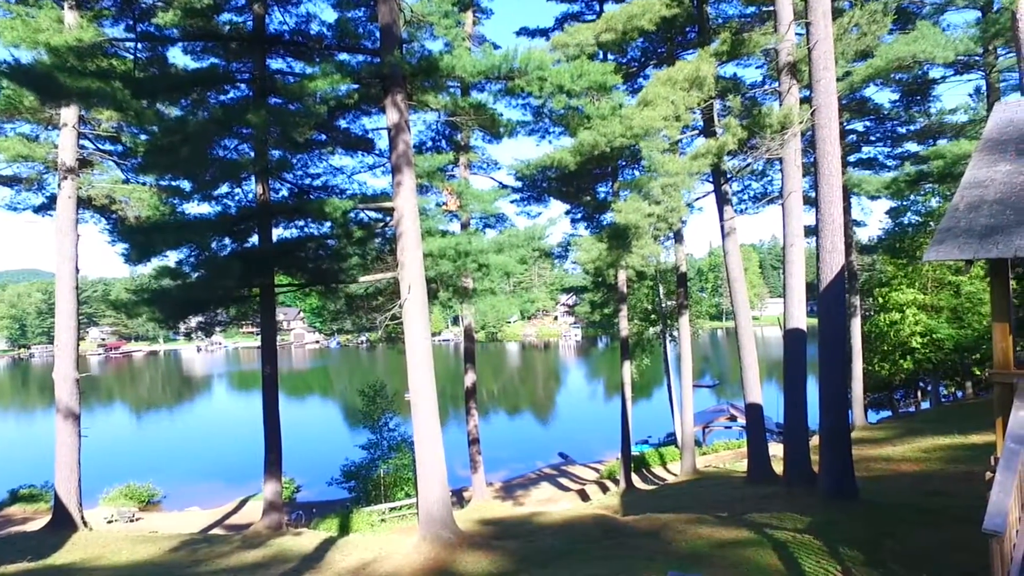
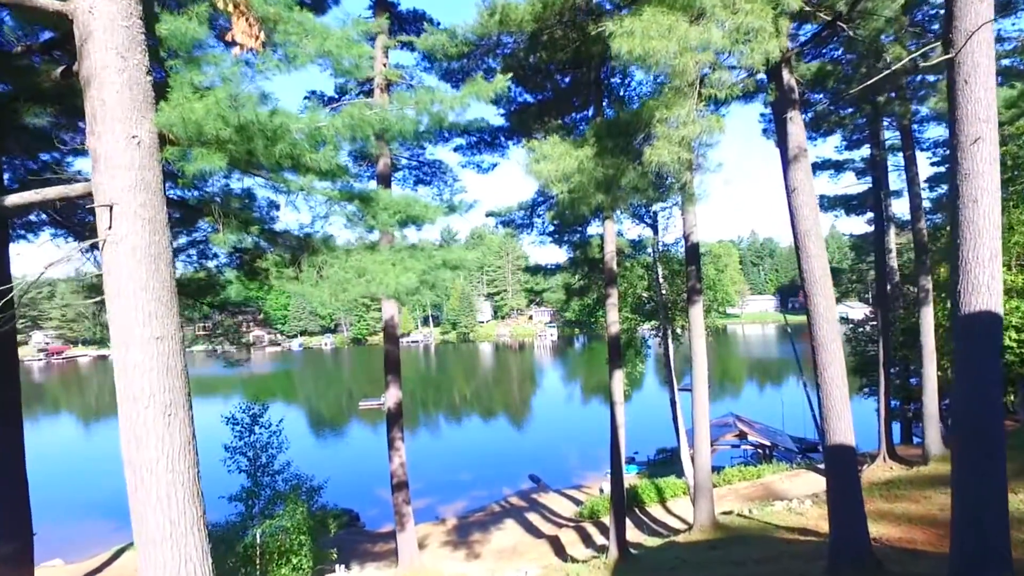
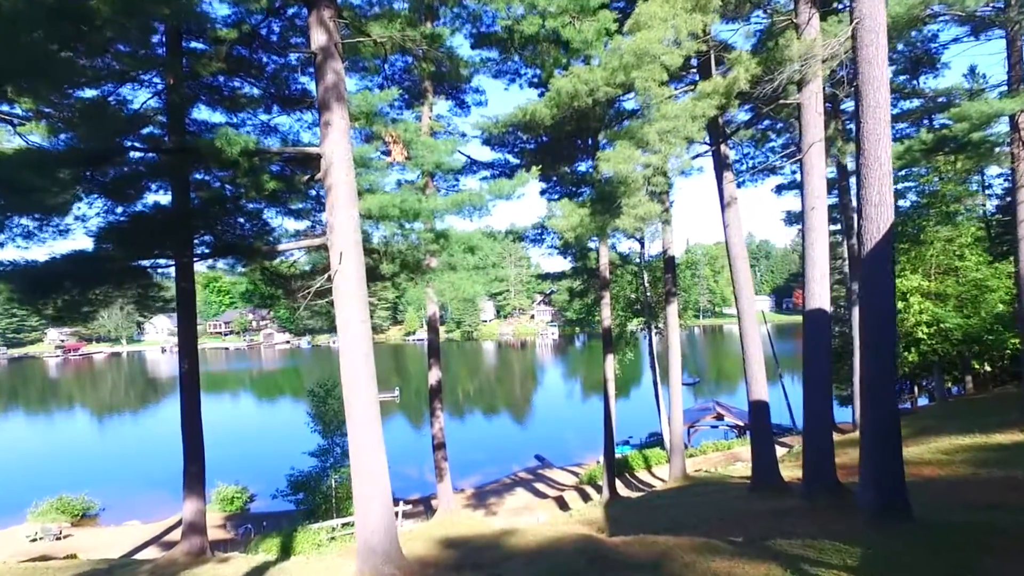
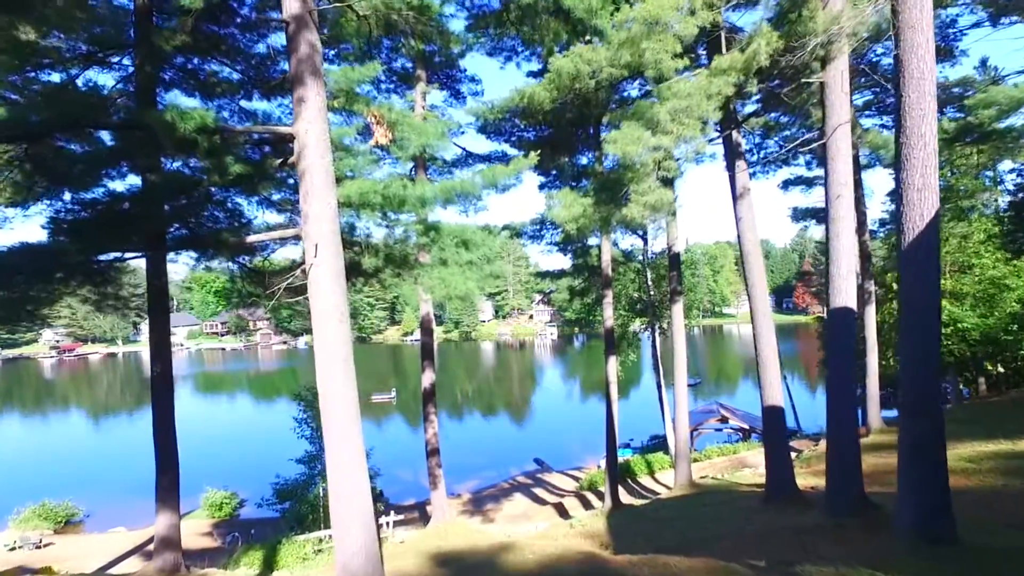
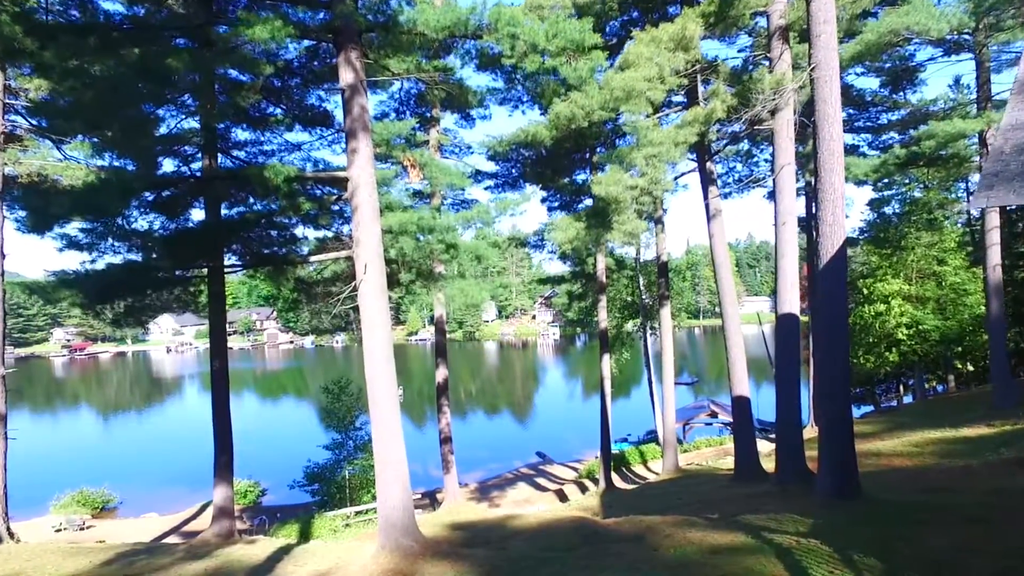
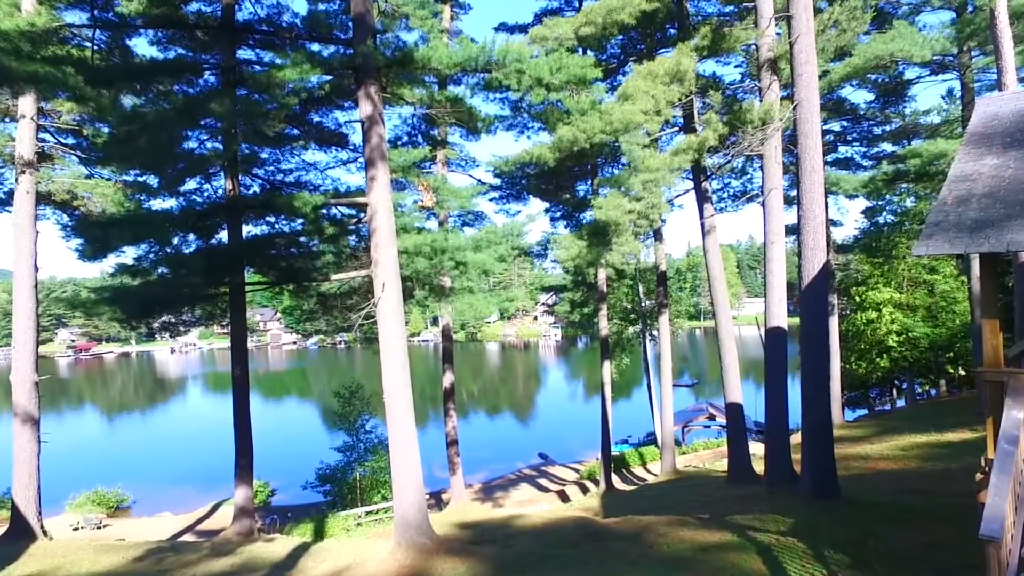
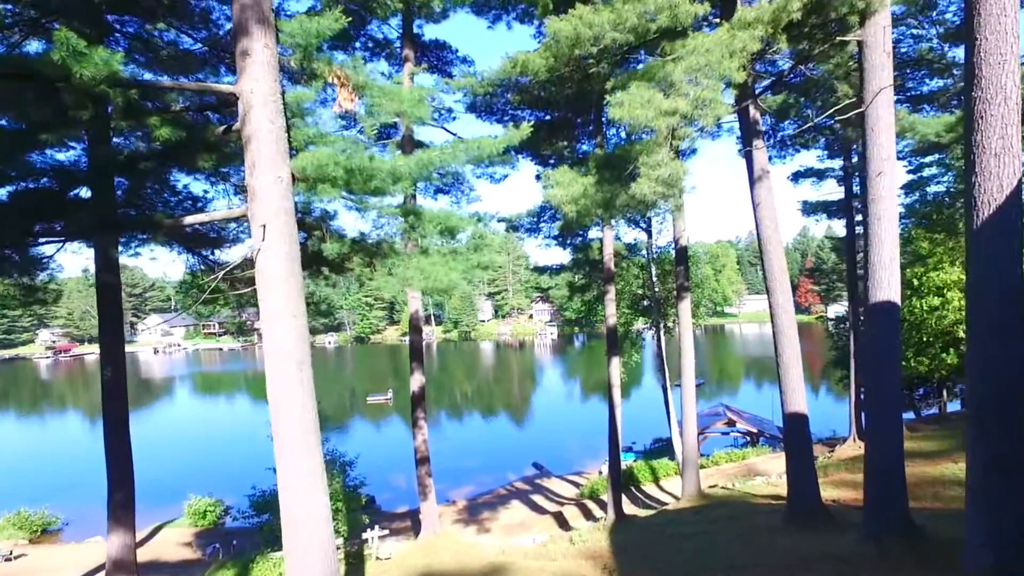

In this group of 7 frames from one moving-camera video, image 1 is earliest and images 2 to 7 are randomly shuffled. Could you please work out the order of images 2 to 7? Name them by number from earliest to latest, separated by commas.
6, 5, 3, 4, 7, 2
